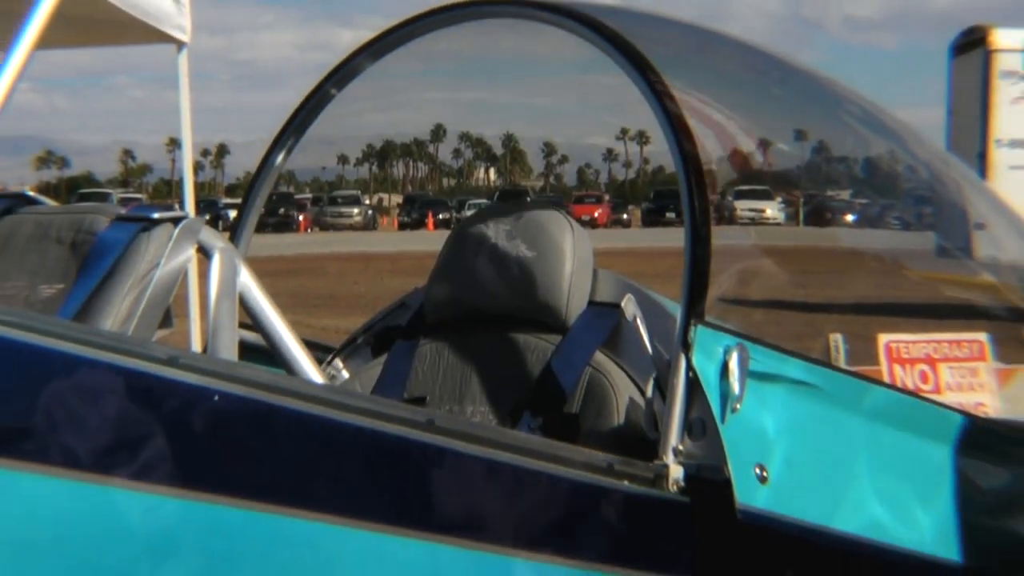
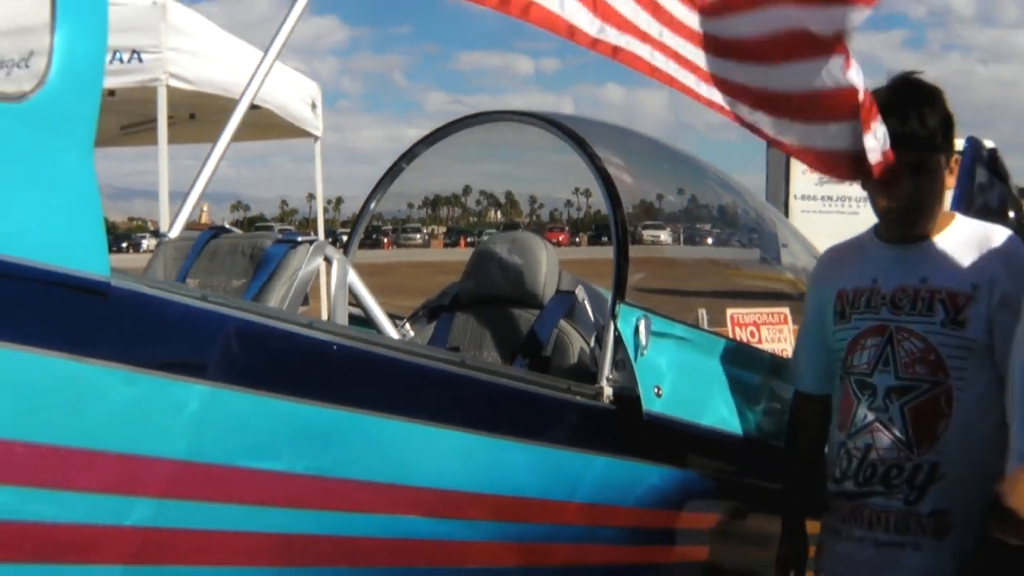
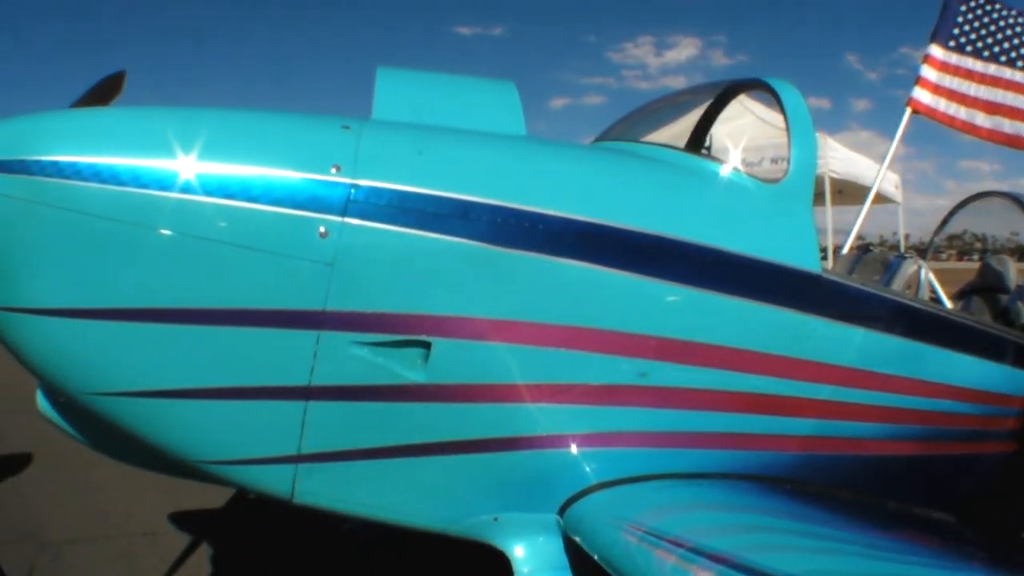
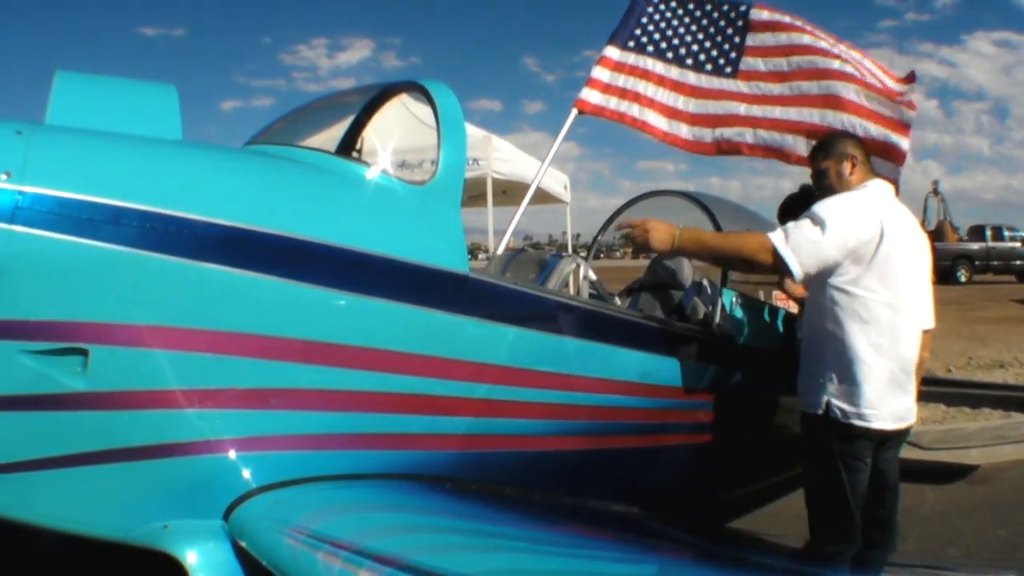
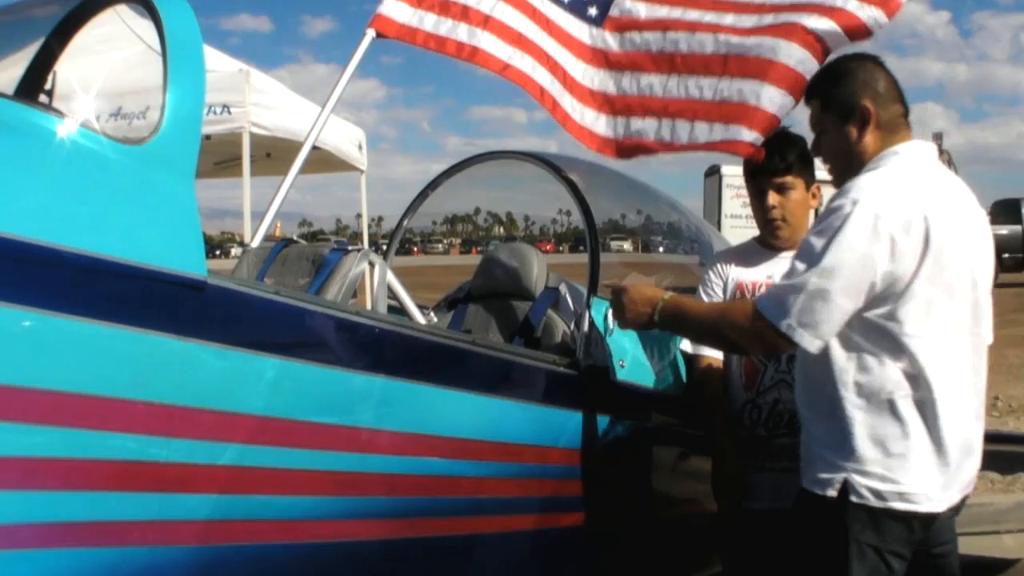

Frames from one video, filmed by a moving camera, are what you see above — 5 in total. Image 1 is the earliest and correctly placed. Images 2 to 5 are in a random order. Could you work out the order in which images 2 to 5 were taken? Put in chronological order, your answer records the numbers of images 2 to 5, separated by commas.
2, 5, 4, 3
